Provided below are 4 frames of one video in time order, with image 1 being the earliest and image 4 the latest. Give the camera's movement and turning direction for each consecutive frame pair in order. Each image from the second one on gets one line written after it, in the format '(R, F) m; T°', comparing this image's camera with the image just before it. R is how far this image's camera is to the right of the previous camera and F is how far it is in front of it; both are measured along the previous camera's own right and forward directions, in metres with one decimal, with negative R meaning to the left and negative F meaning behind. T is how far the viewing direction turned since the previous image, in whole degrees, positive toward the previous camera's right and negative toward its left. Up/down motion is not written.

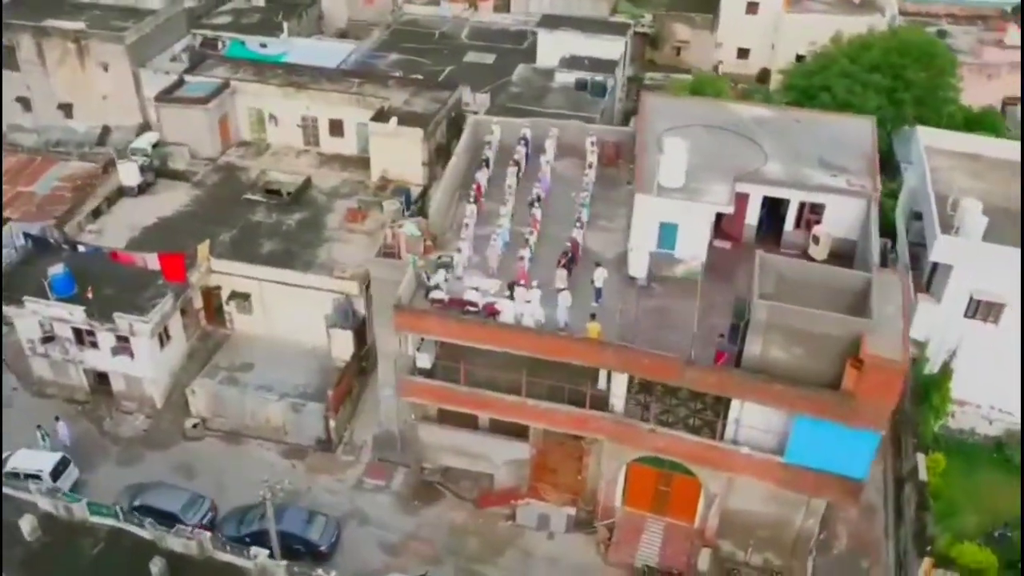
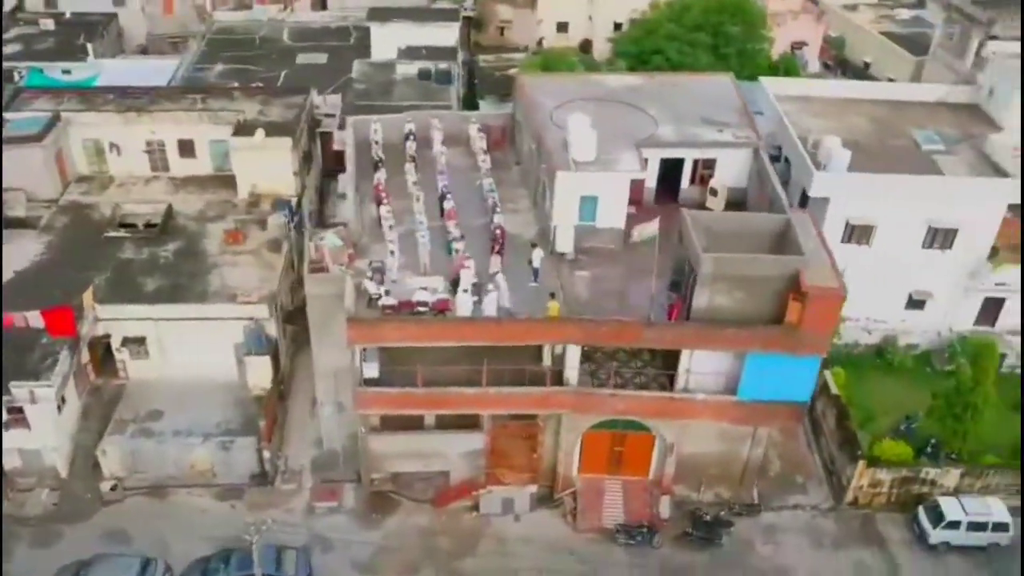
(-4.8, +0.4) m; +14°
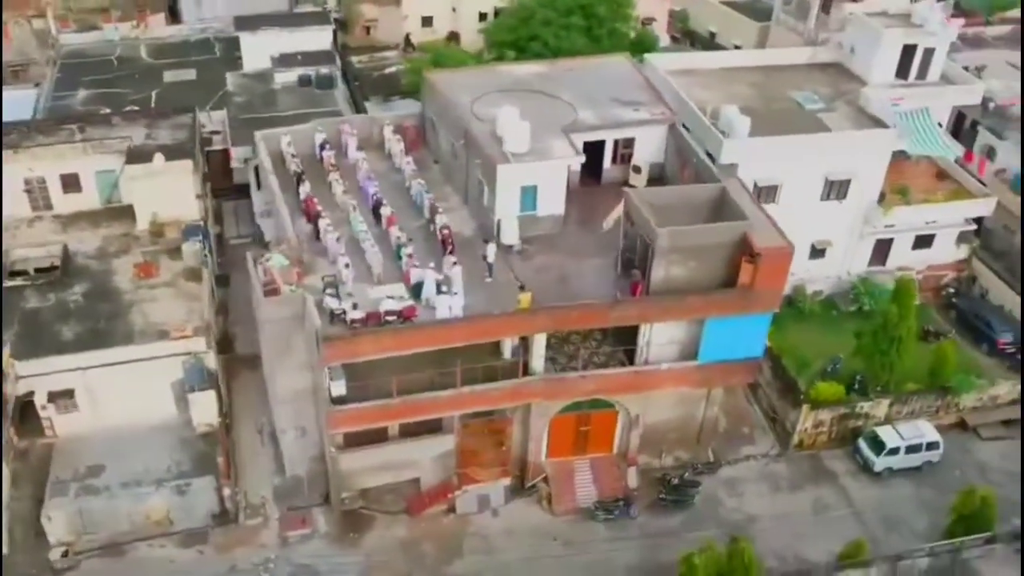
(-3.8, +0.2) m; +10°
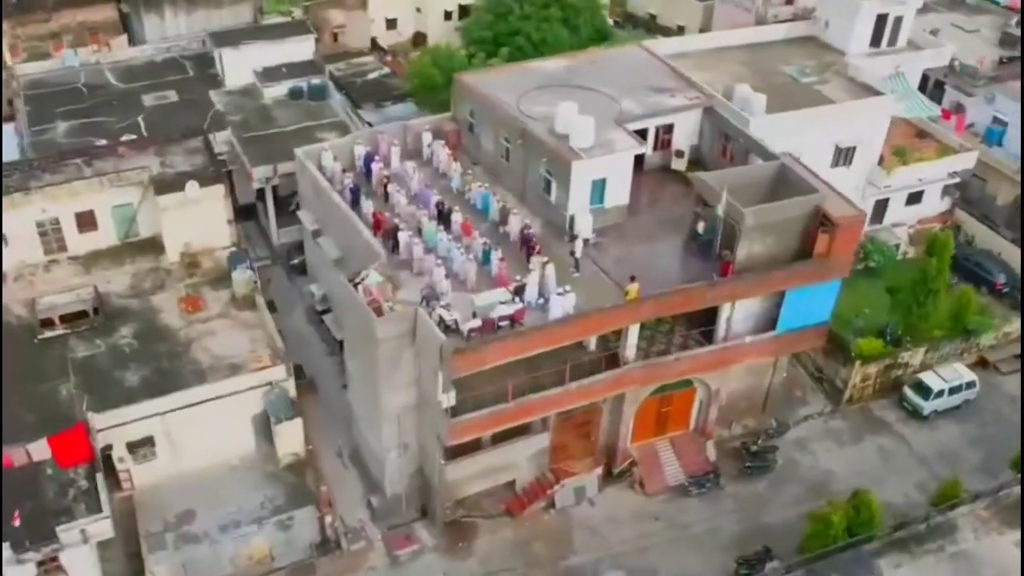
(-6.6, +0.2) m; +8°
